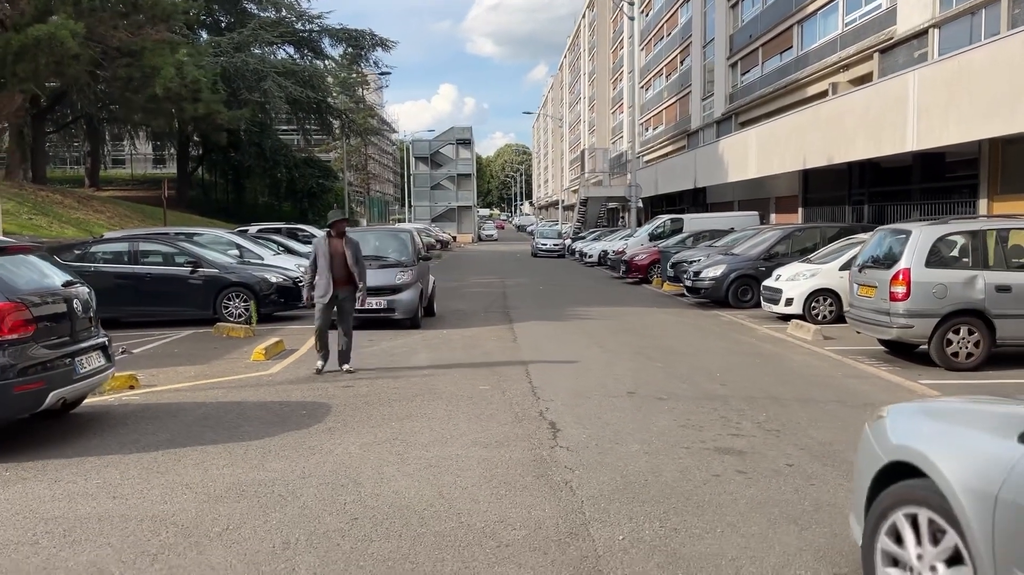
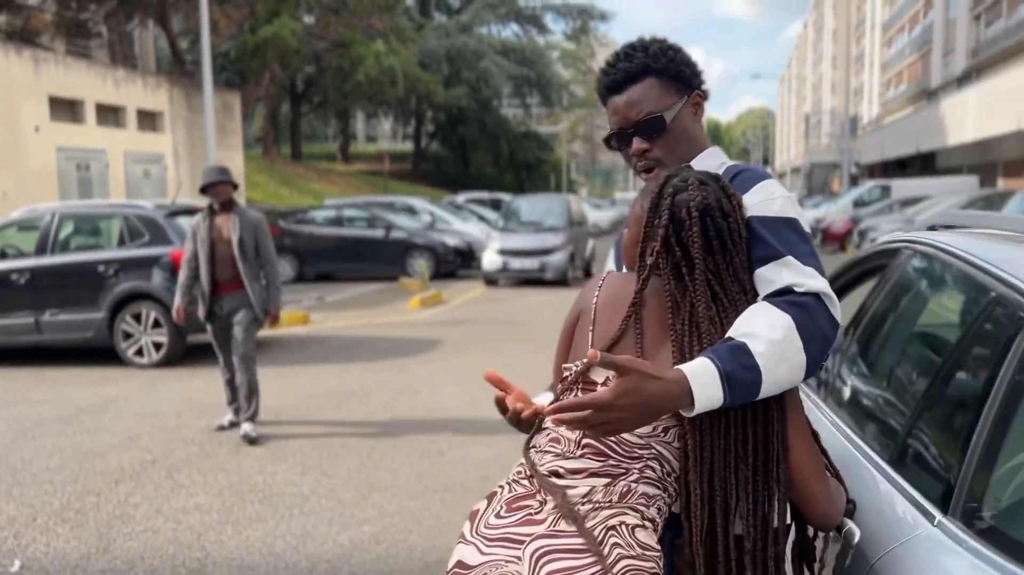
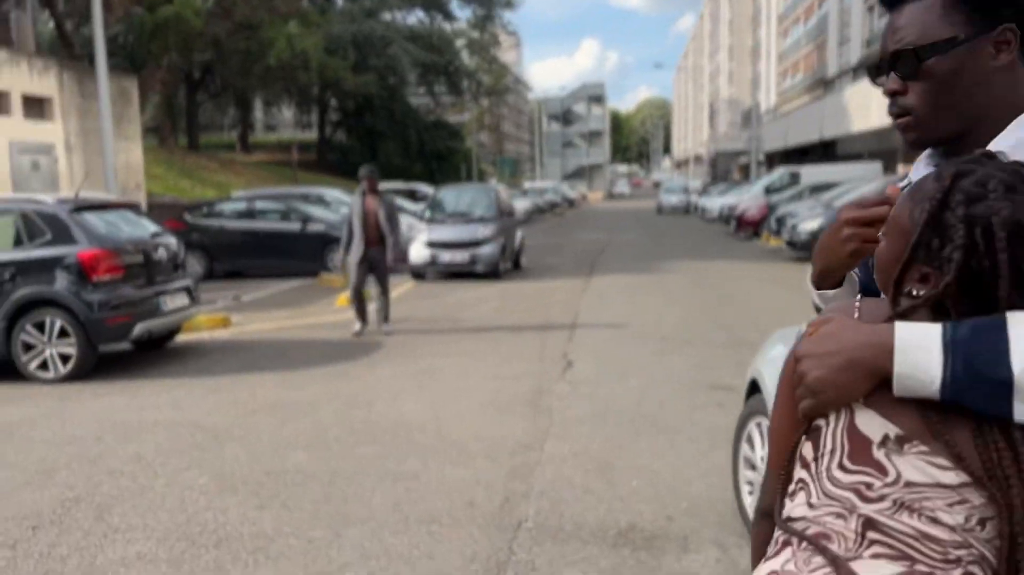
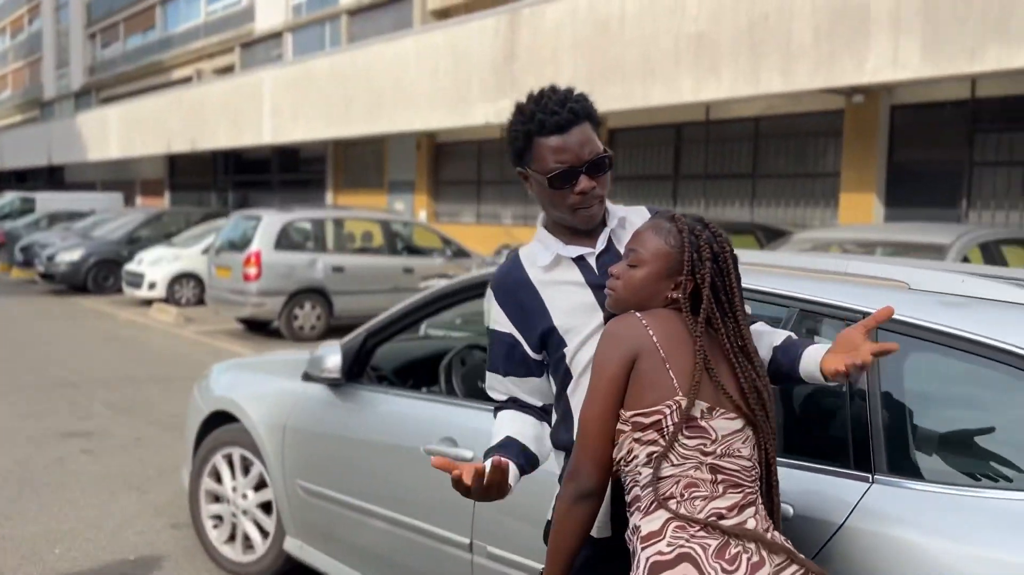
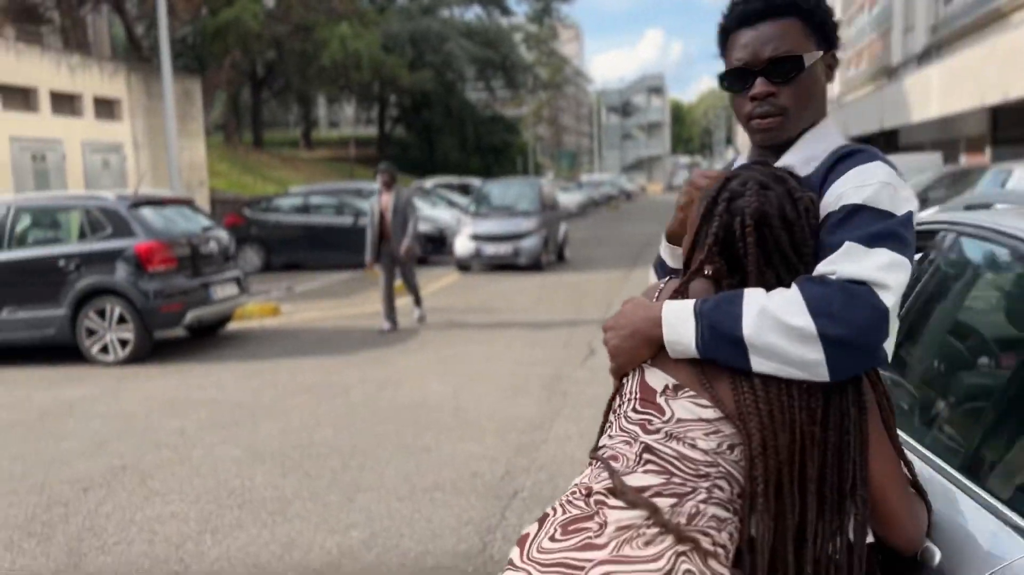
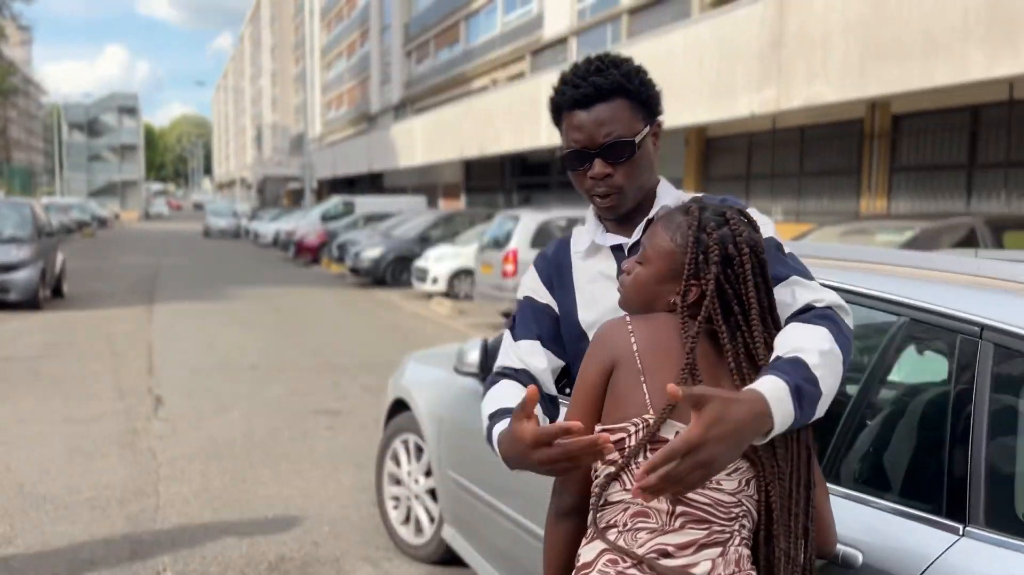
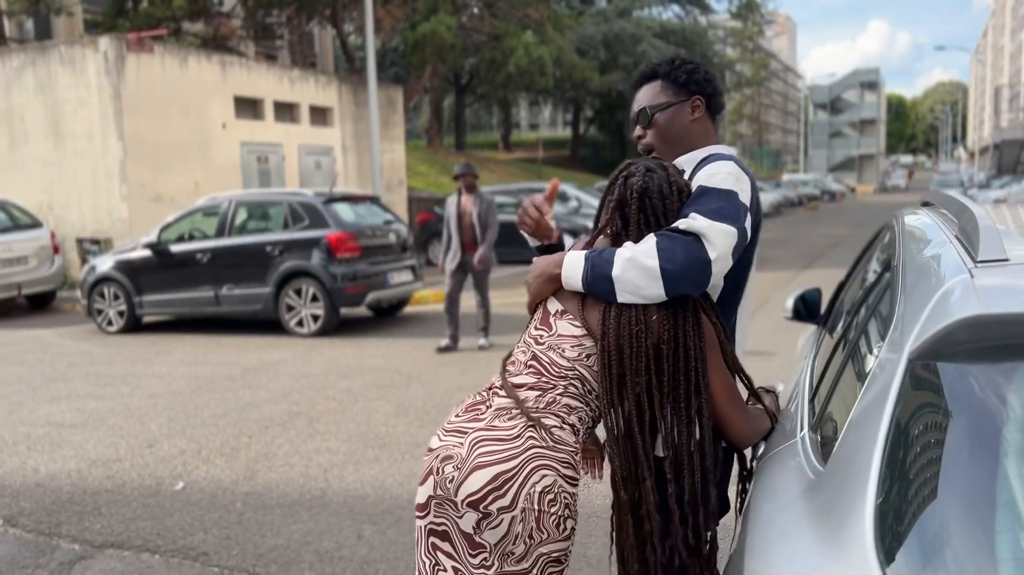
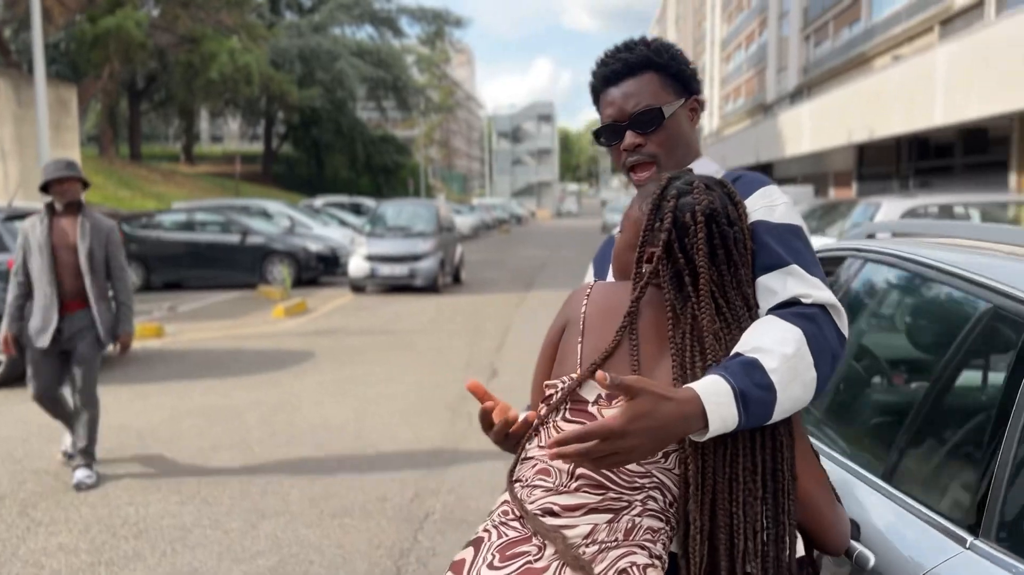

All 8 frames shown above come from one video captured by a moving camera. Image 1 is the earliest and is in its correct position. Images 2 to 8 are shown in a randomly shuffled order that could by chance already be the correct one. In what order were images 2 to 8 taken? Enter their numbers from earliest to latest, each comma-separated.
3, 5, 7, 2, 8, 6, 4
